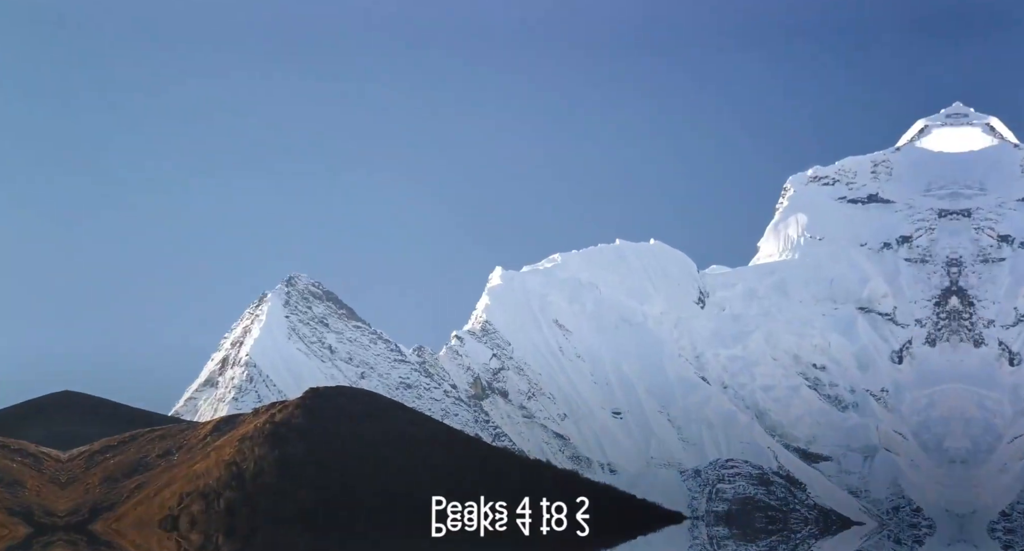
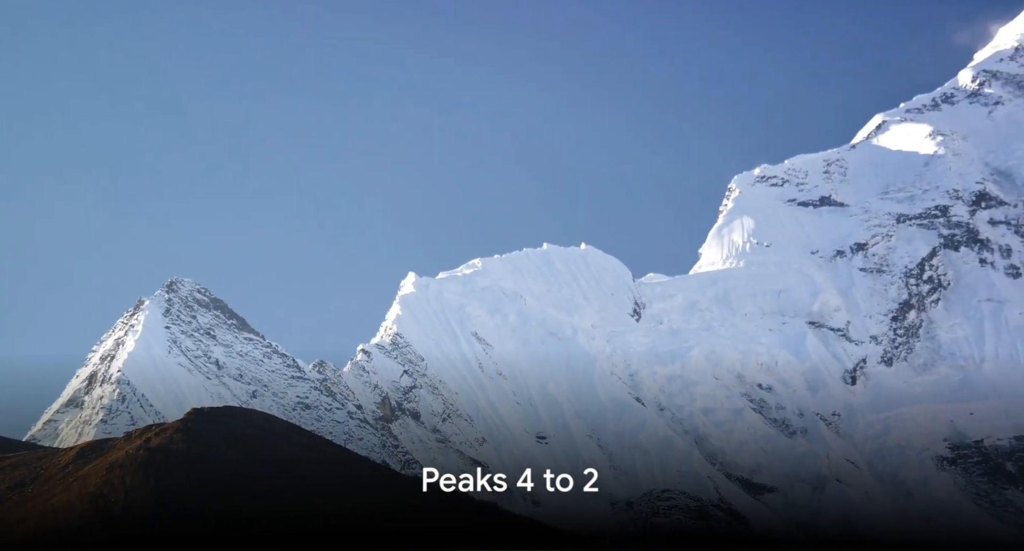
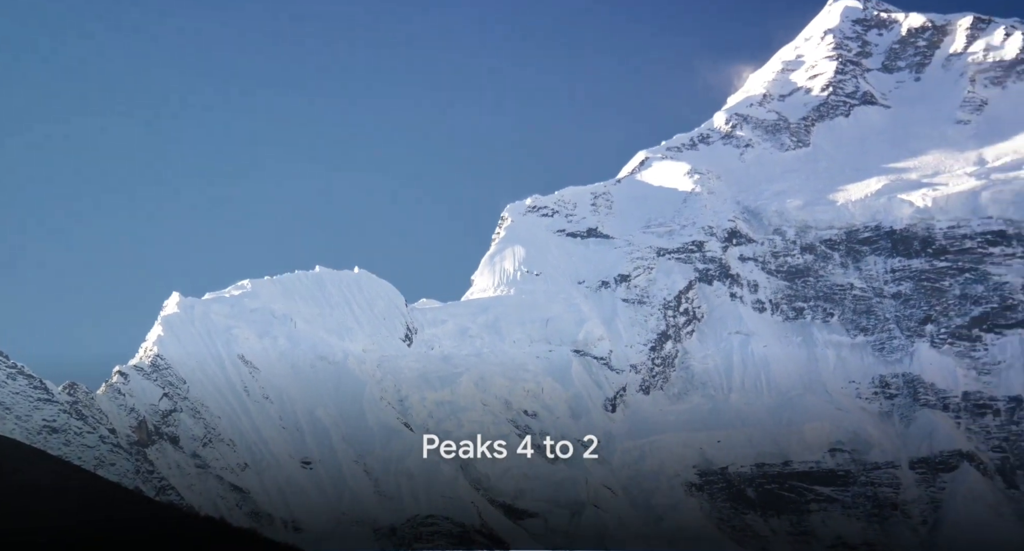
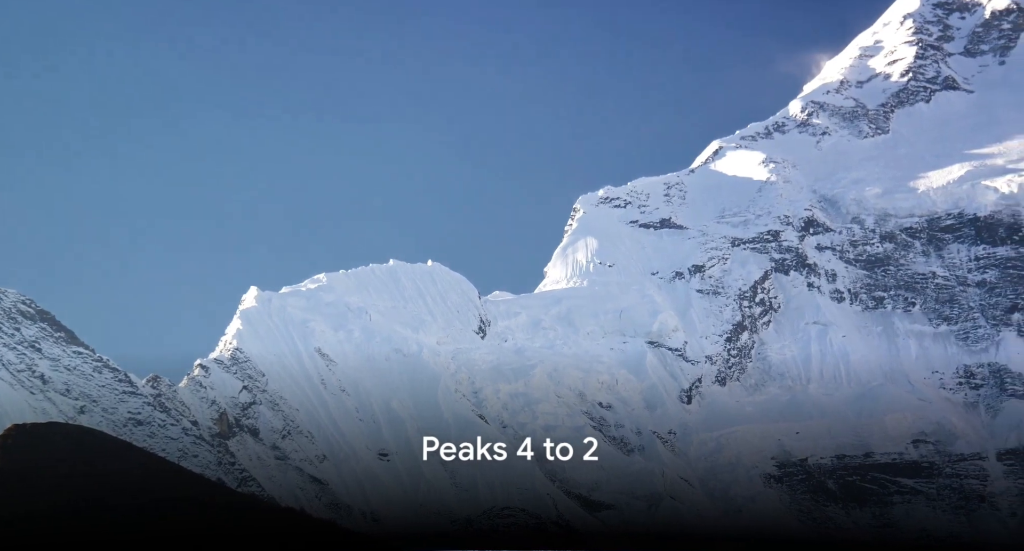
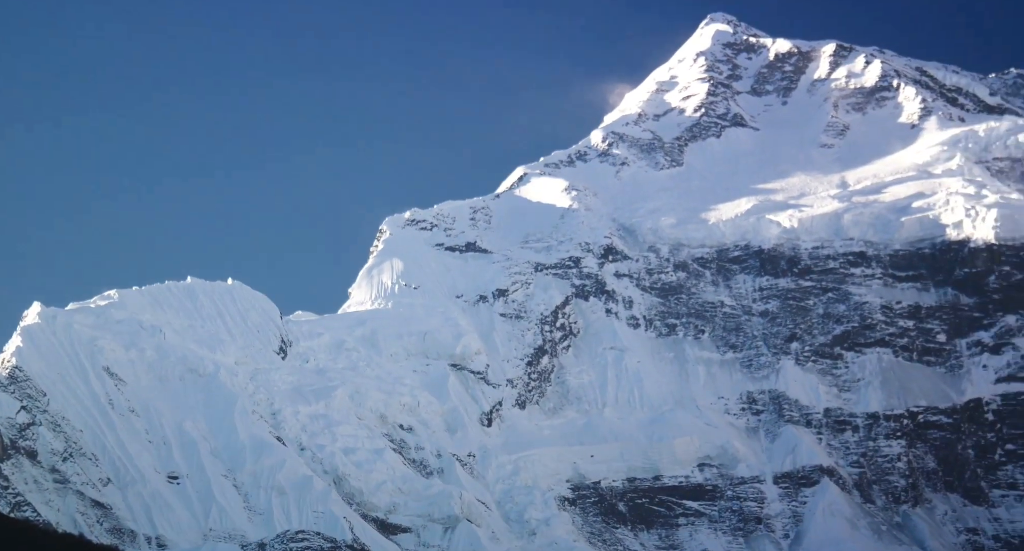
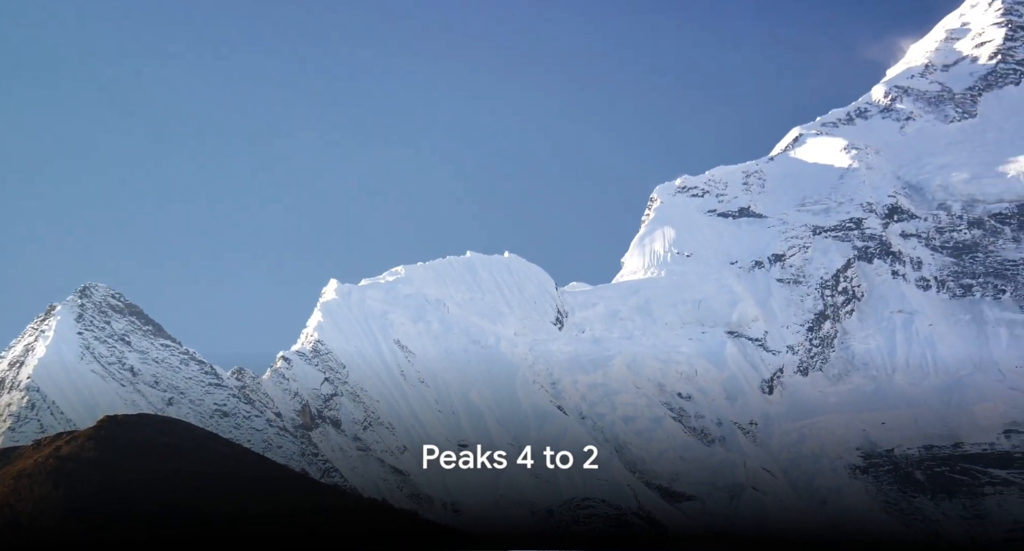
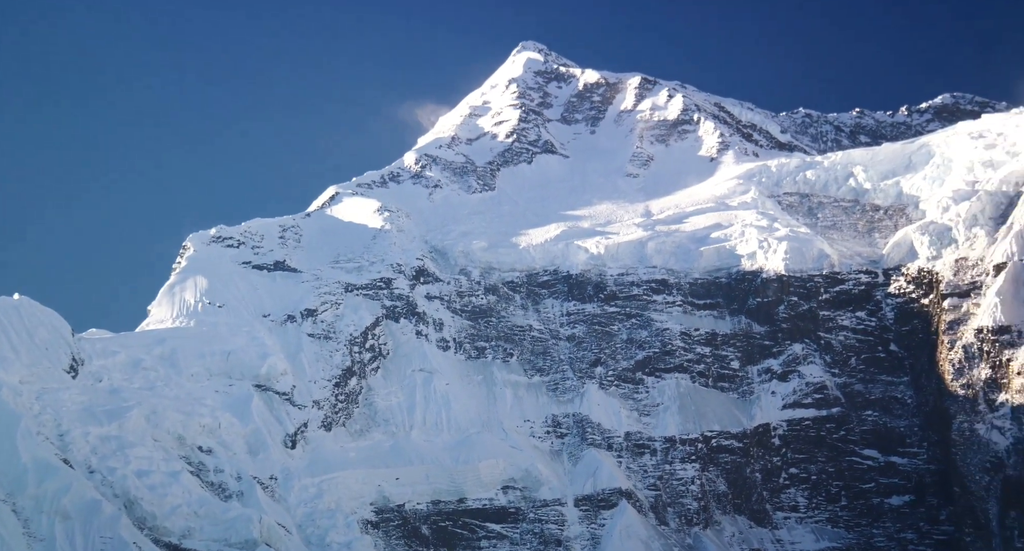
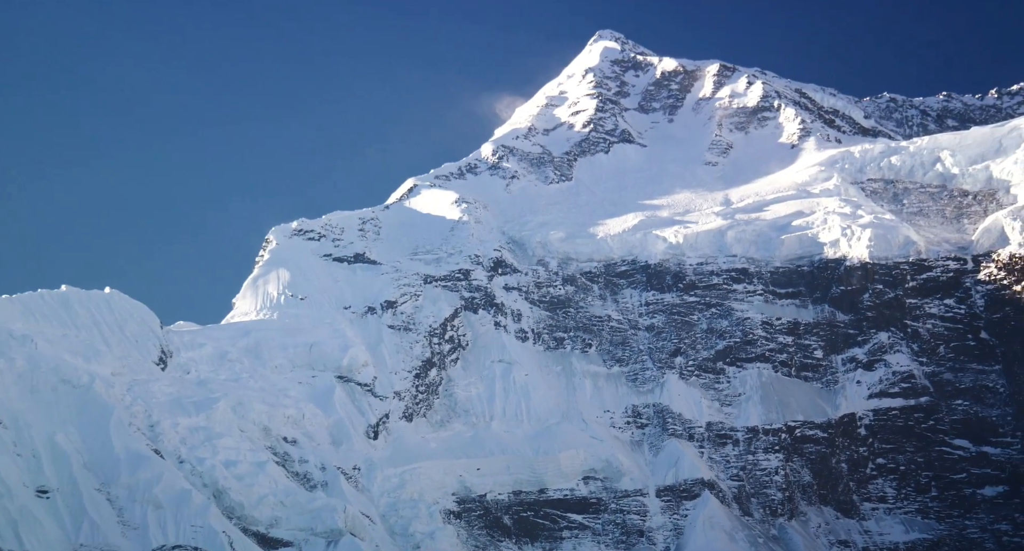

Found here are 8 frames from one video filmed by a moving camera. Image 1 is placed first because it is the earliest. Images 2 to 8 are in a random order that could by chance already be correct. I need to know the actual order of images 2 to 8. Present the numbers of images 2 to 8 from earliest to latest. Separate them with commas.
2, 6, 4, 3, 5, 8, 7
